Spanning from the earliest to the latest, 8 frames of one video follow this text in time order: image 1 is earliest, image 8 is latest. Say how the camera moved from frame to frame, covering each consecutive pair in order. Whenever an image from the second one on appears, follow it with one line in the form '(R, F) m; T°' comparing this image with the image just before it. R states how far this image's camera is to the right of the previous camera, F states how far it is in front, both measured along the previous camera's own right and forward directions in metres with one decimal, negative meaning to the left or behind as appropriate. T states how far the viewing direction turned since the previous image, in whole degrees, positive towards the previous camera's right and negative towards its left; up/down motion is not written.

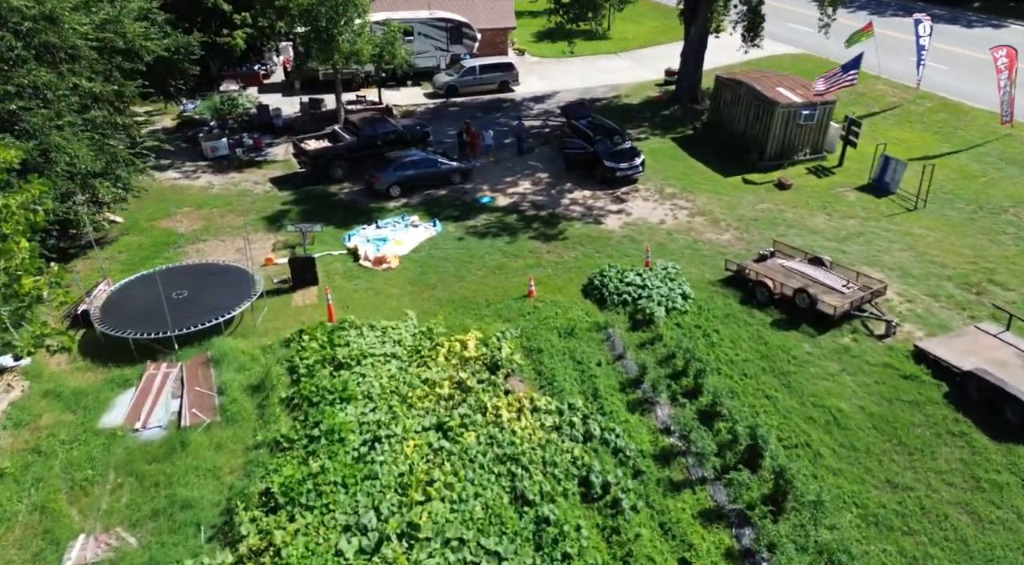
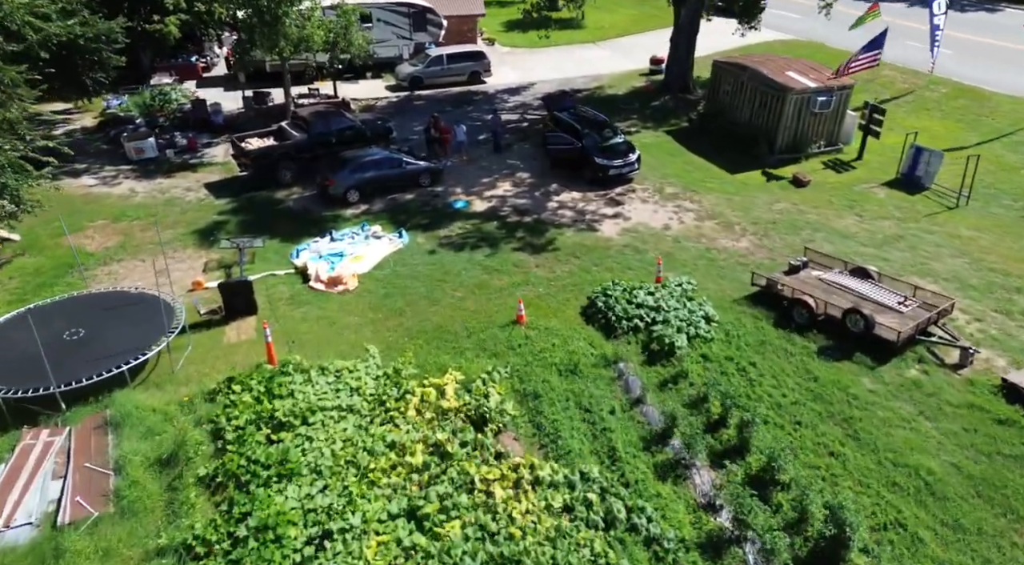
(-0.3, +3.0) m; +3°
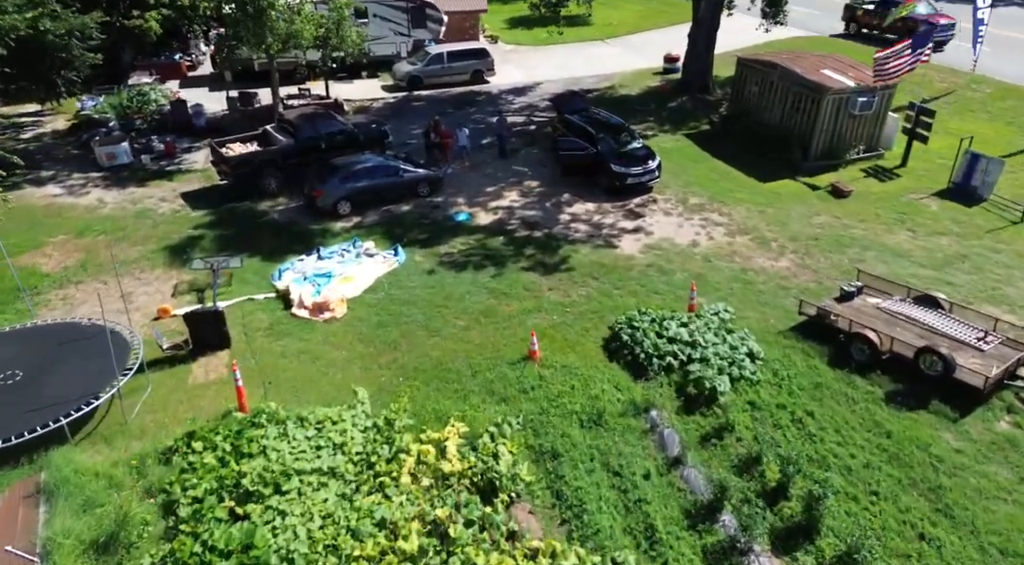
(-0.2, +1.8) m; 0°
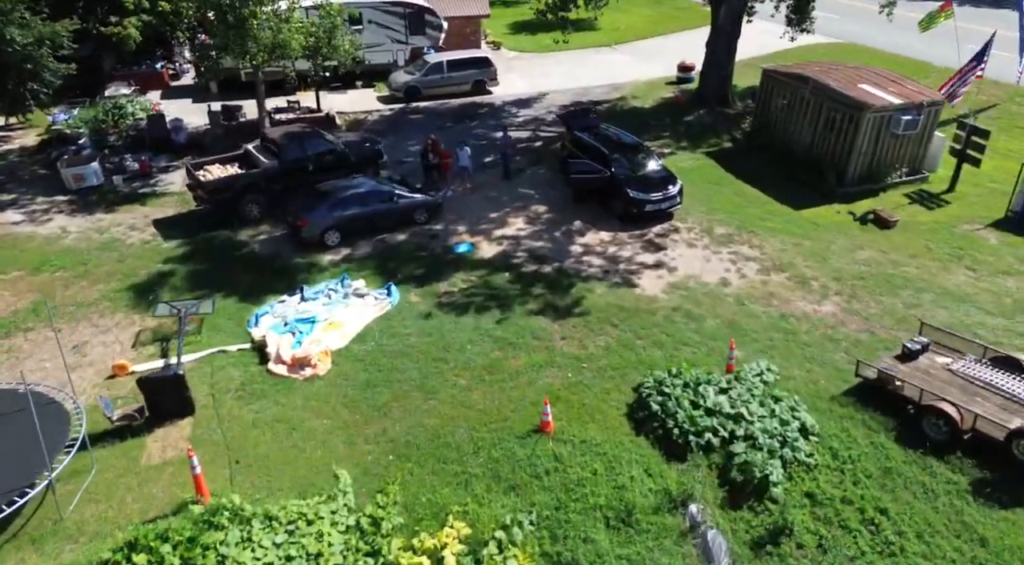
(-0.1, +1.7) m; 0°
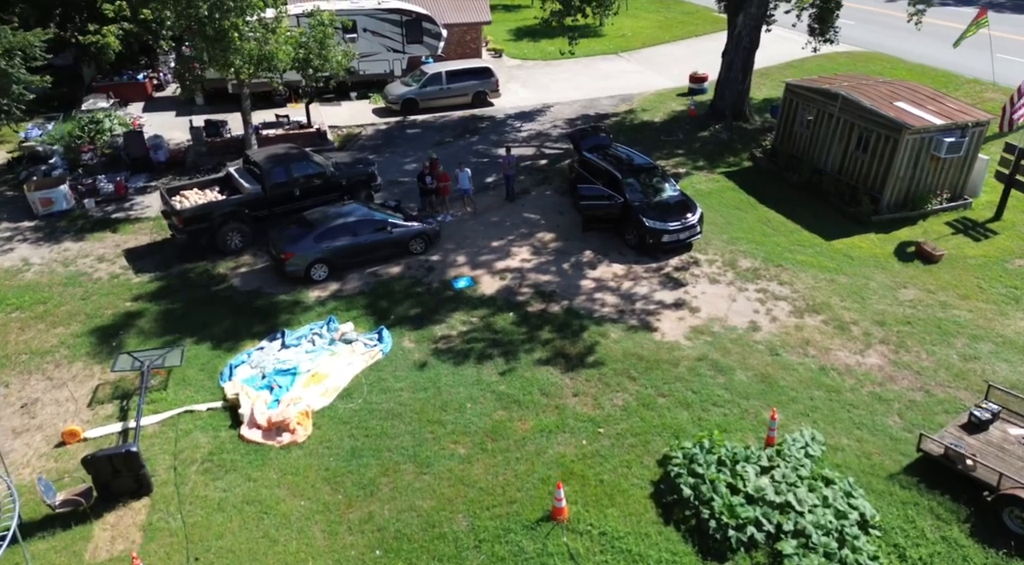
(-0.1, +1.4) m; 0°
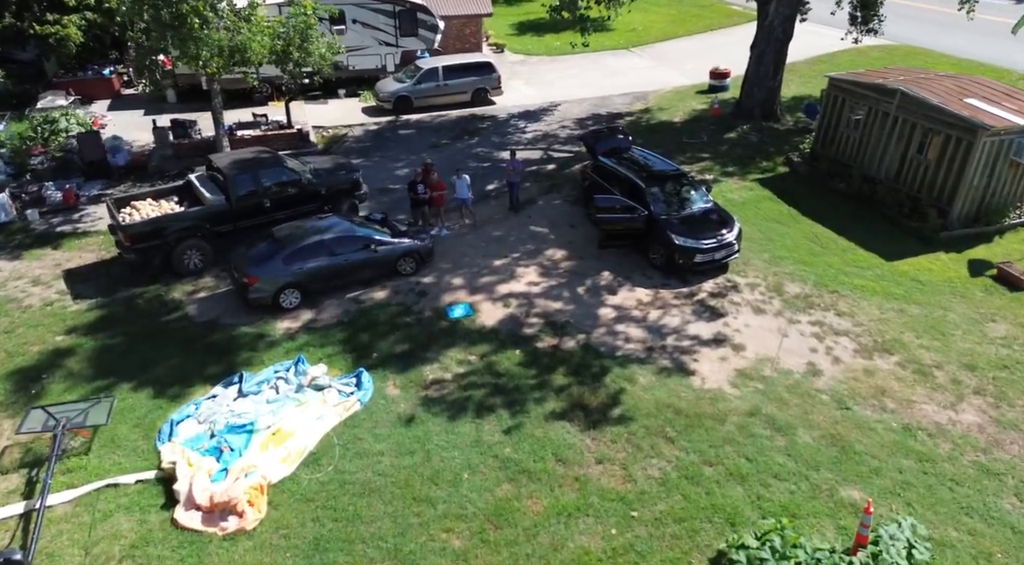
(-0.1, +2.2) m; 0°
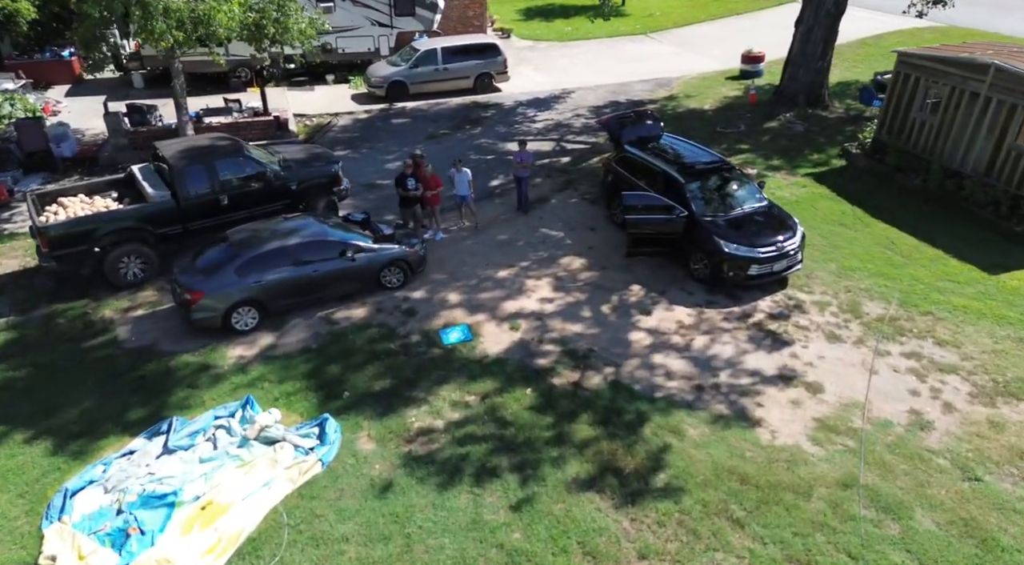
(-0.1, +2.4) m; 0°
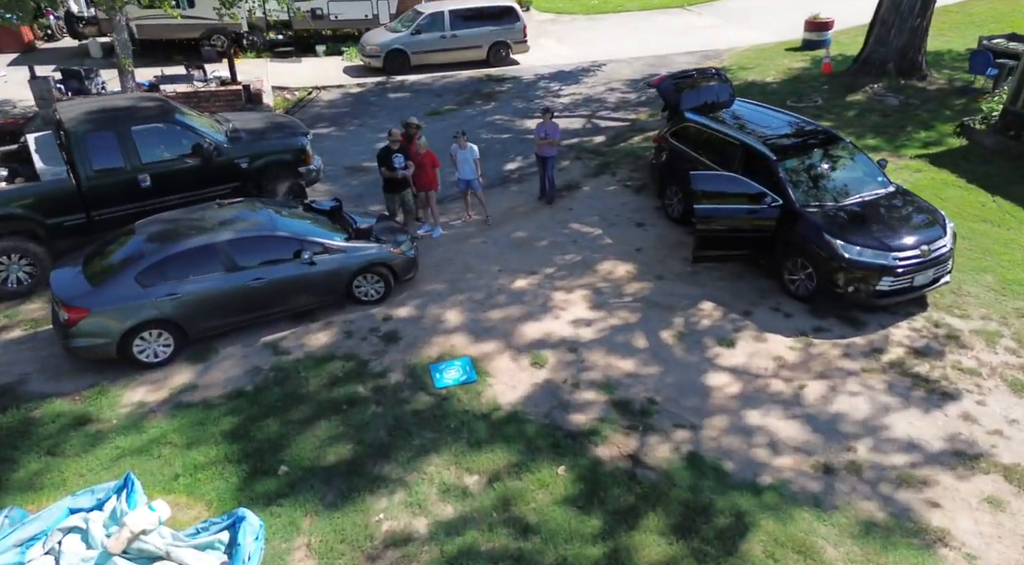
(-0.1, +2.9) m; -1°
